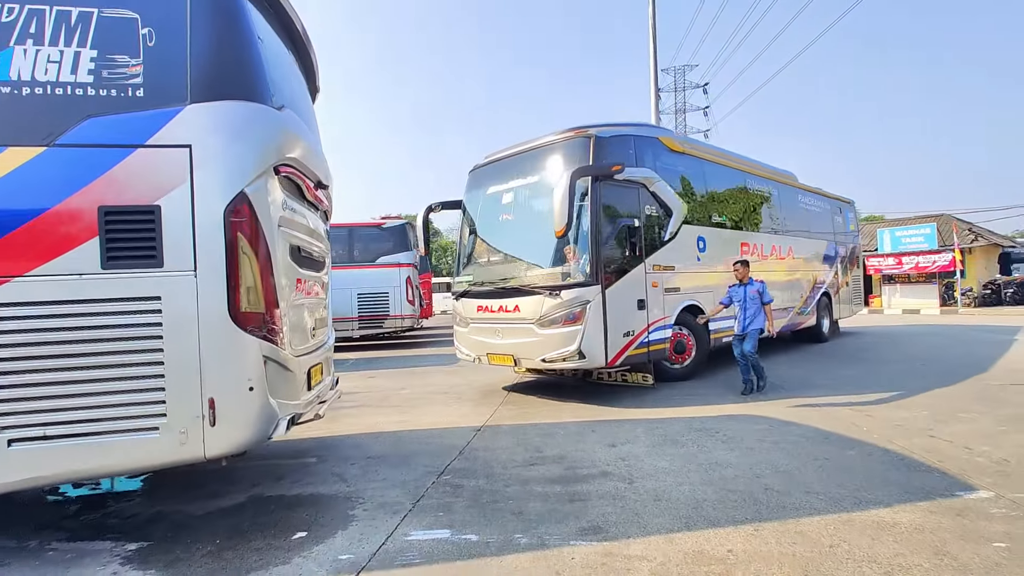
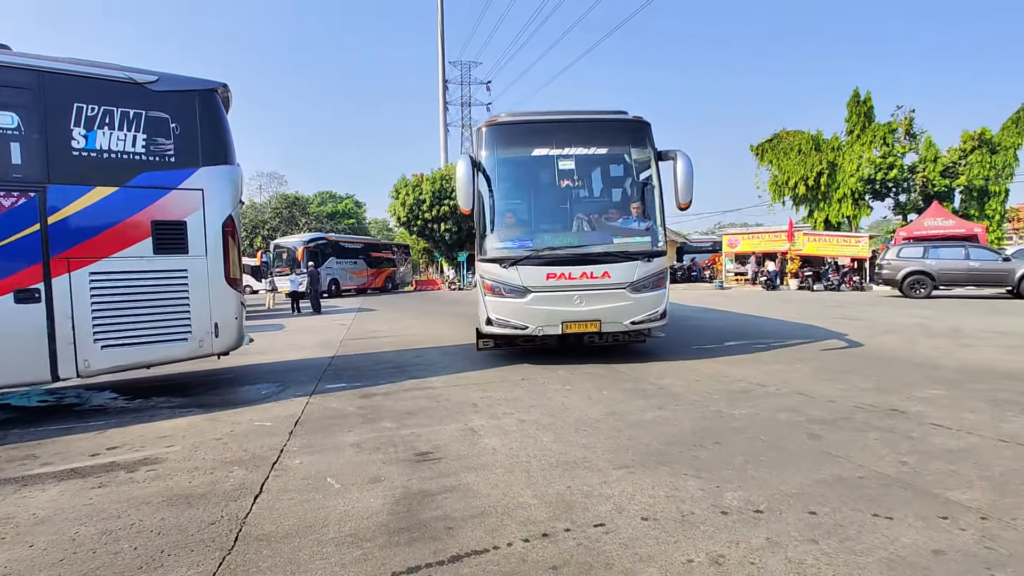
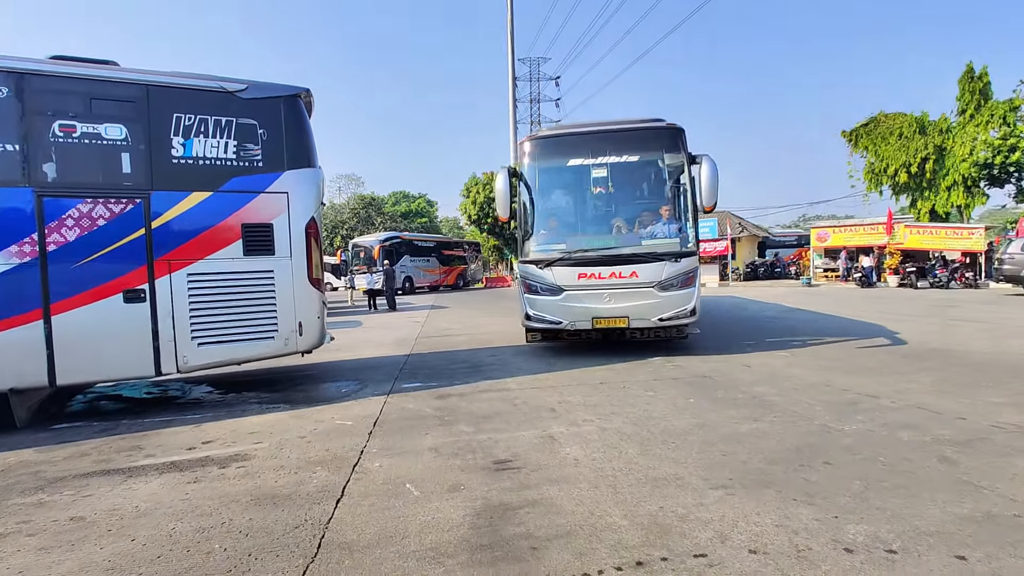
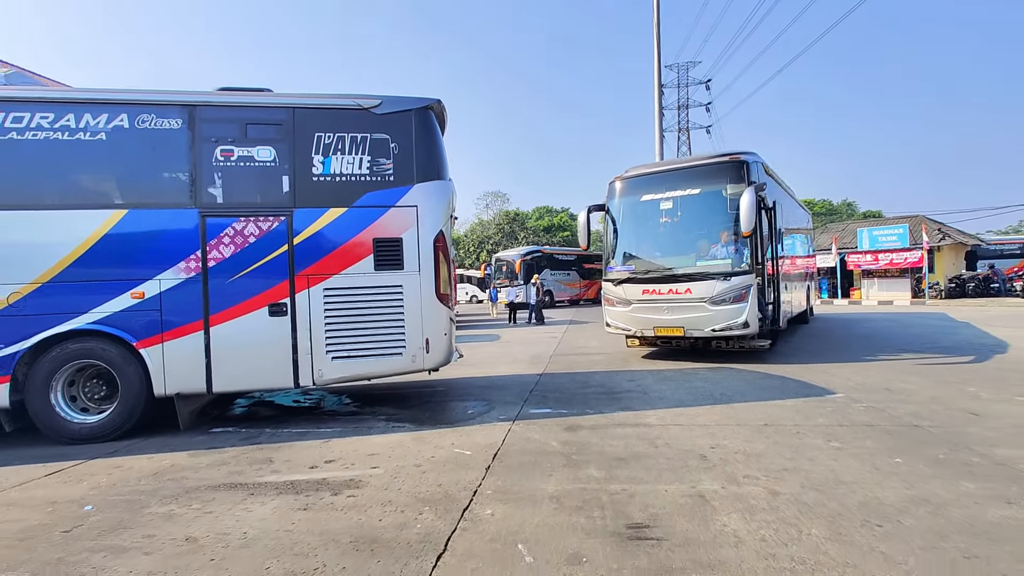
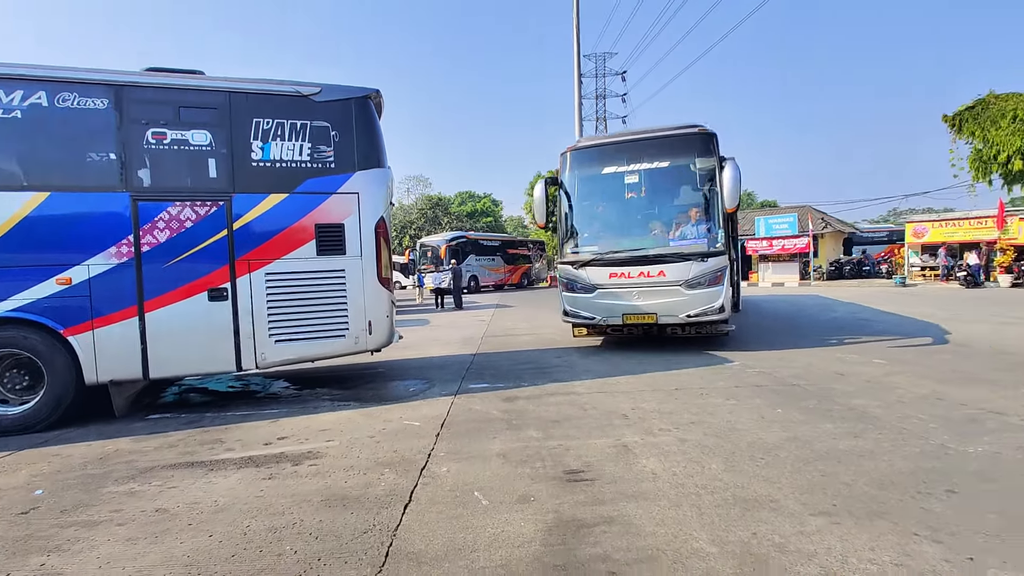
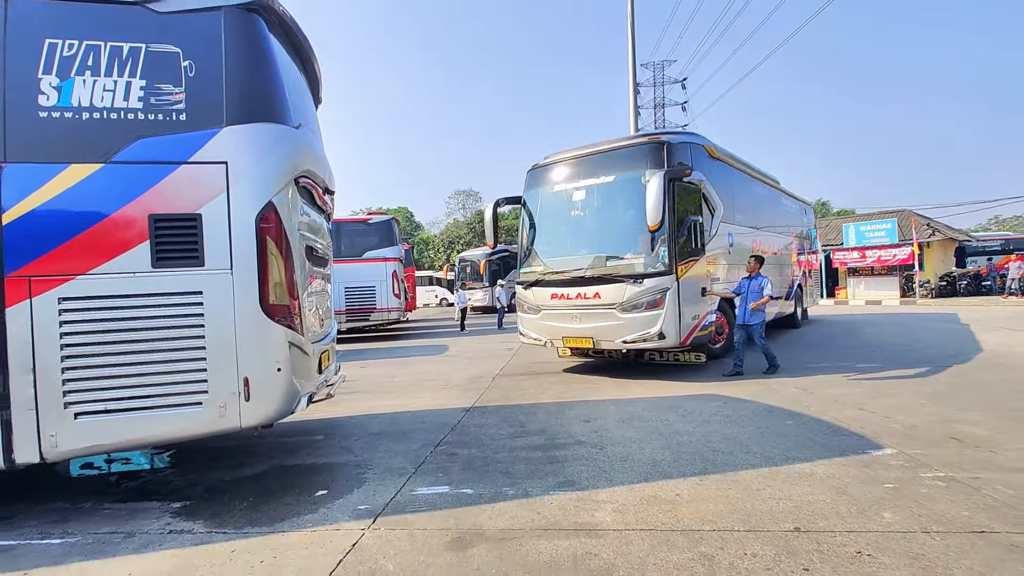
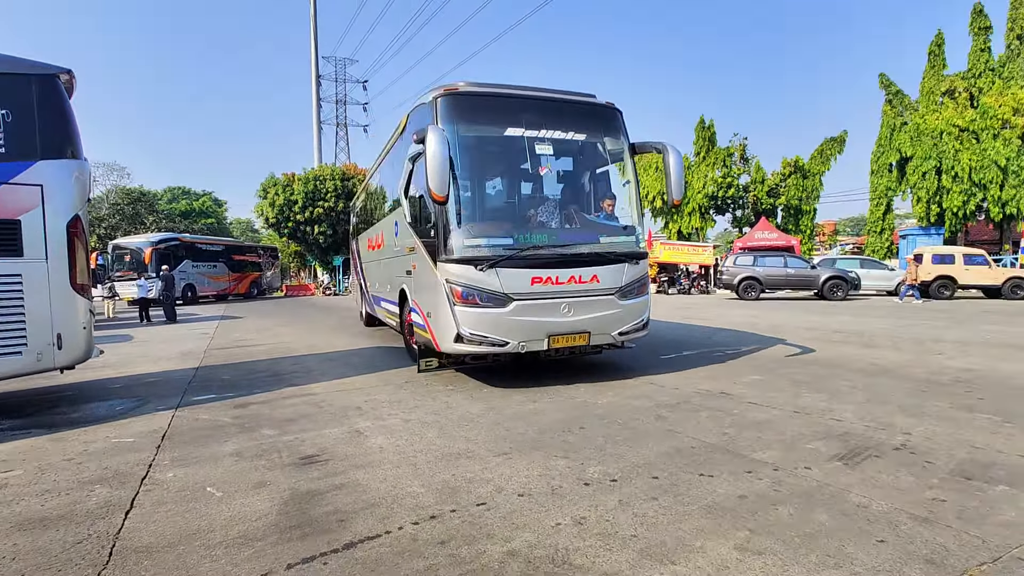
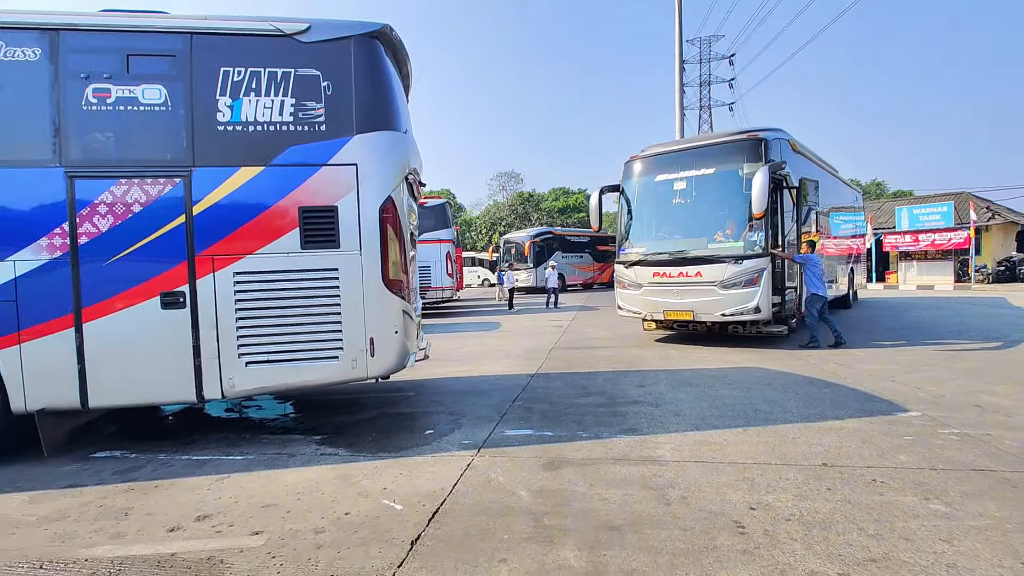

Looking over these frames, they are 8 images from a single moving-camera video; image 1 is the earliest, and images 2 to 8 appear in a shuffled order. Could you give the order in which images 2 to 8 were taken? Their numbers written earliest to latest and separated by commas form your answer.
6, 8, 4, 5, 3, 2, 7
